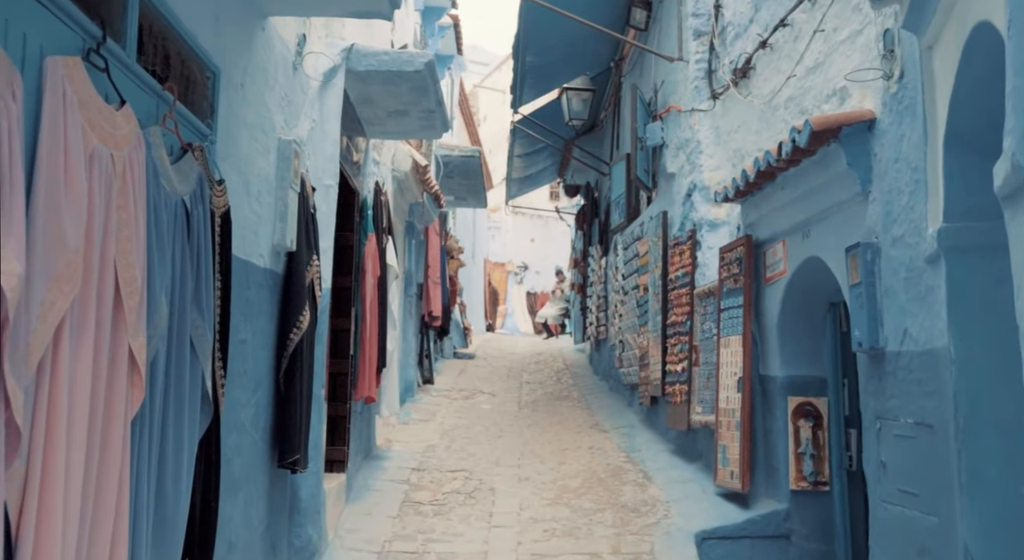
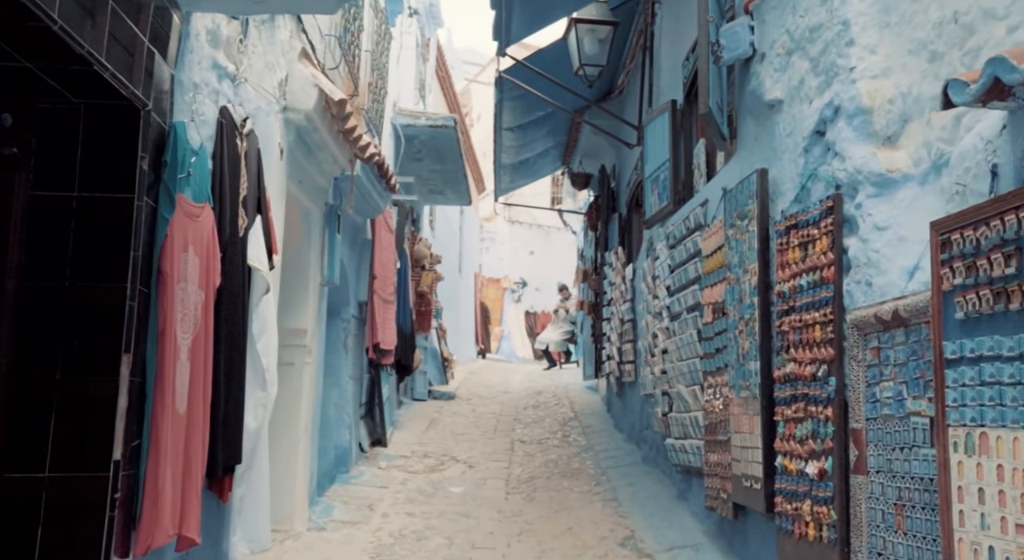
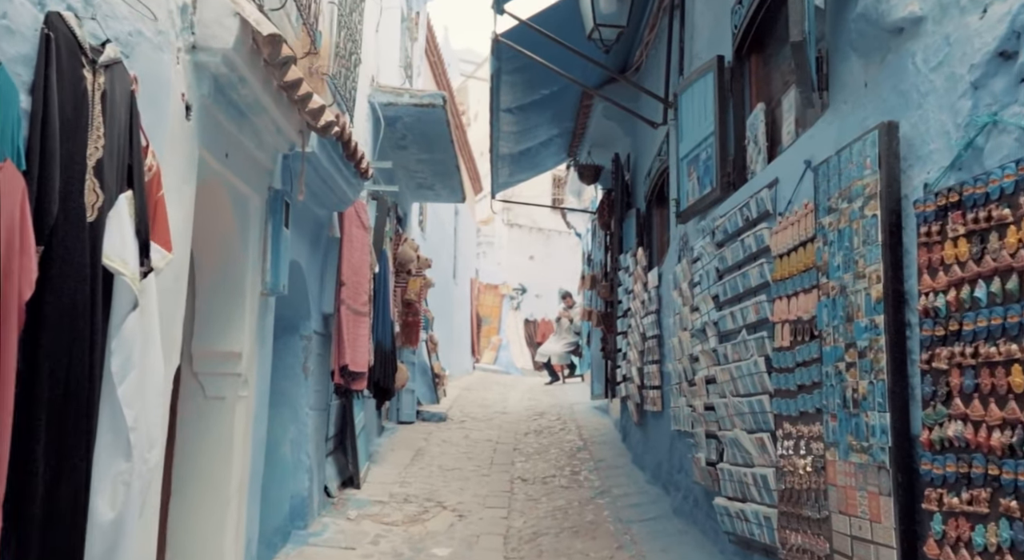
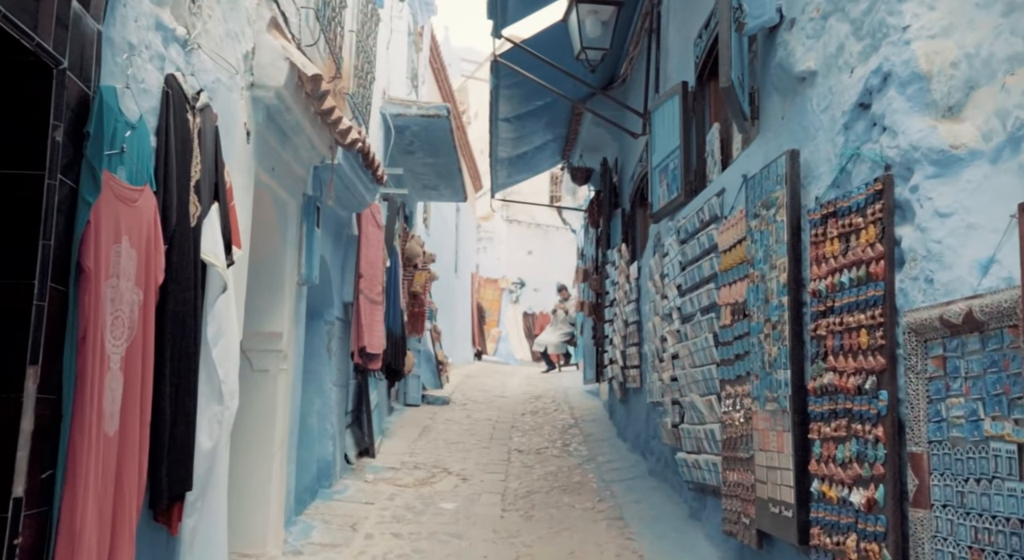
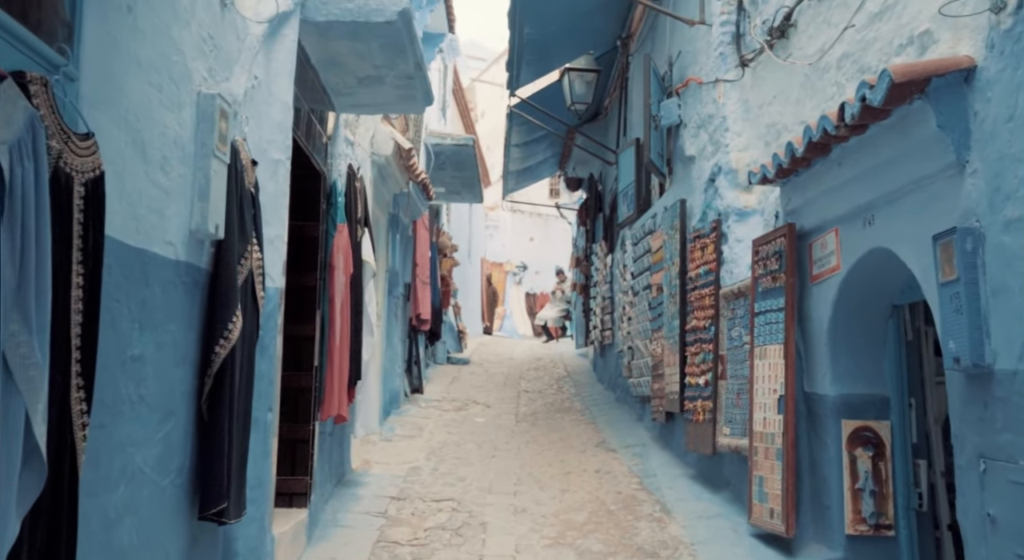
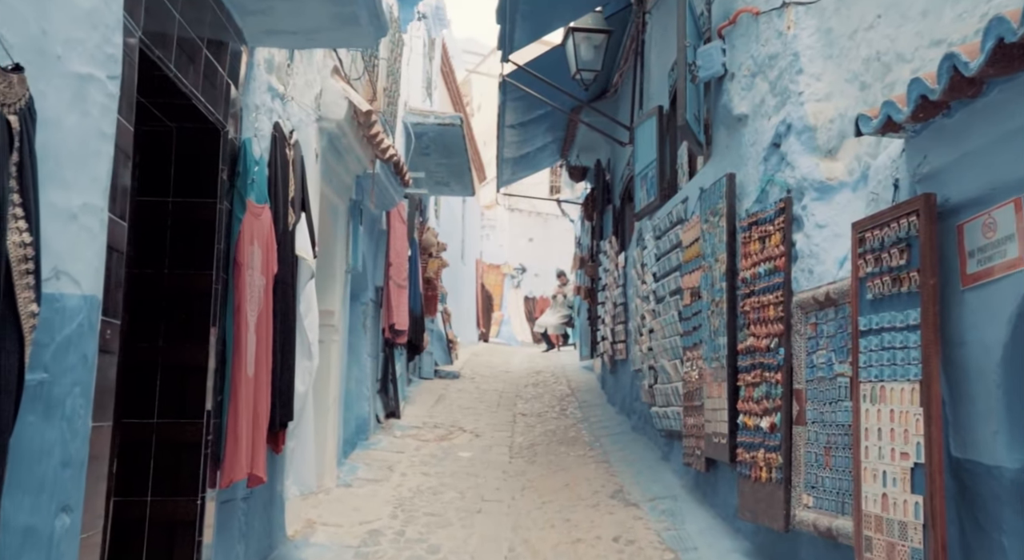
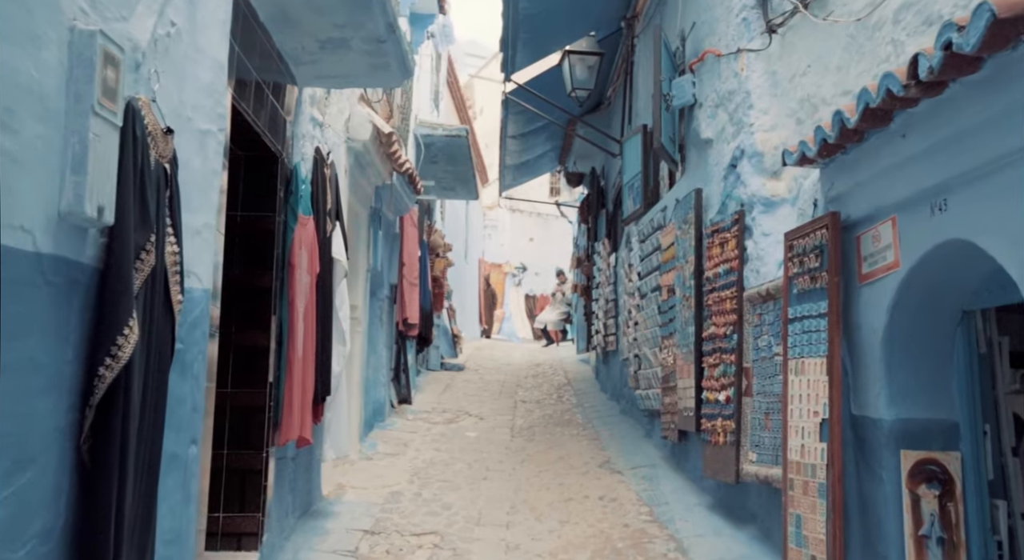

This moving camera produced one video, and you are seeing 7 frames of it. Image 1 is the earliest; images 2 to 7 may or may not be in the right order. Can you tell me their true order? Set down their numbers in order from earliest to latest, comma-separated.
5, 7, 6, 2, 4, 3
